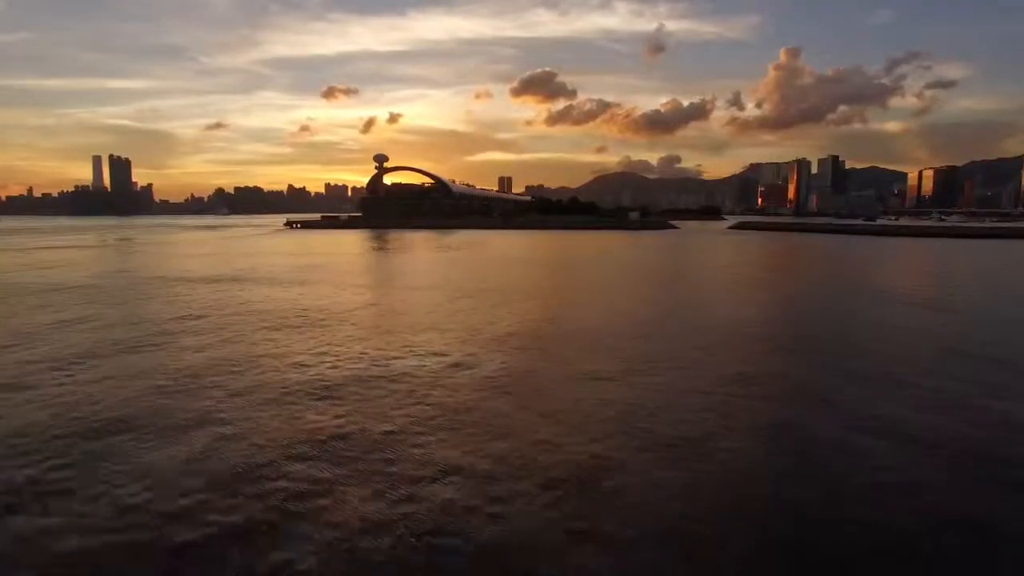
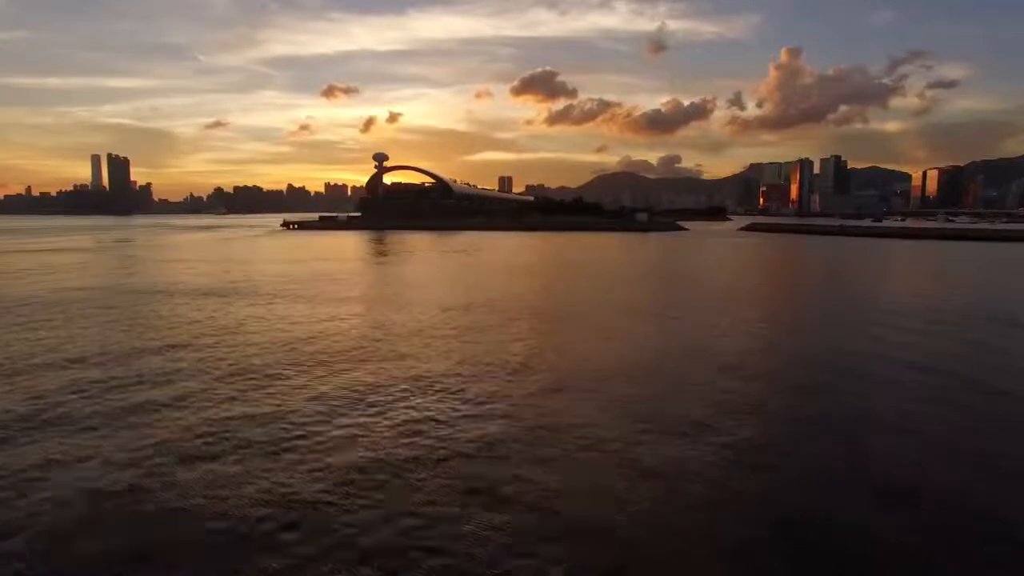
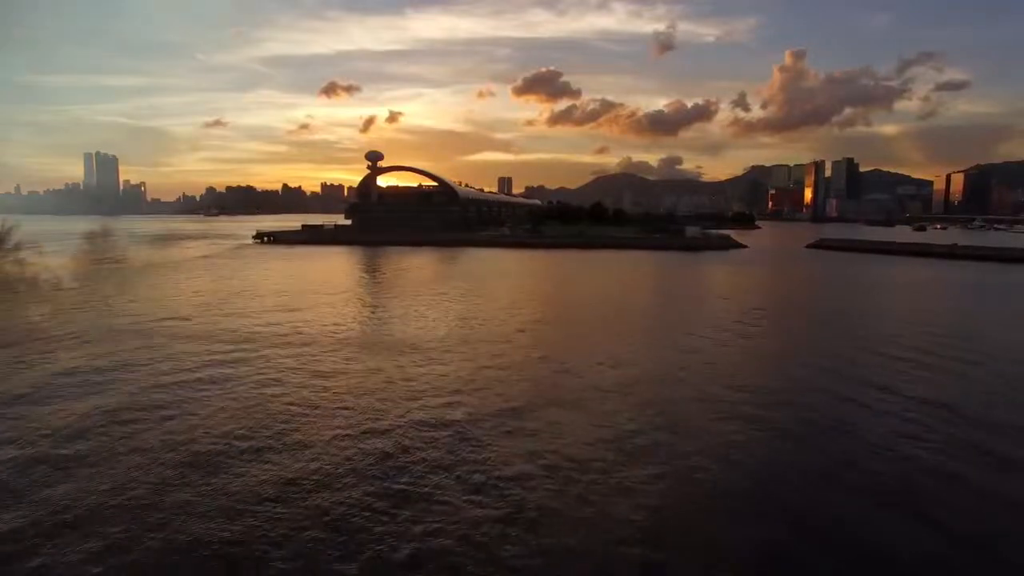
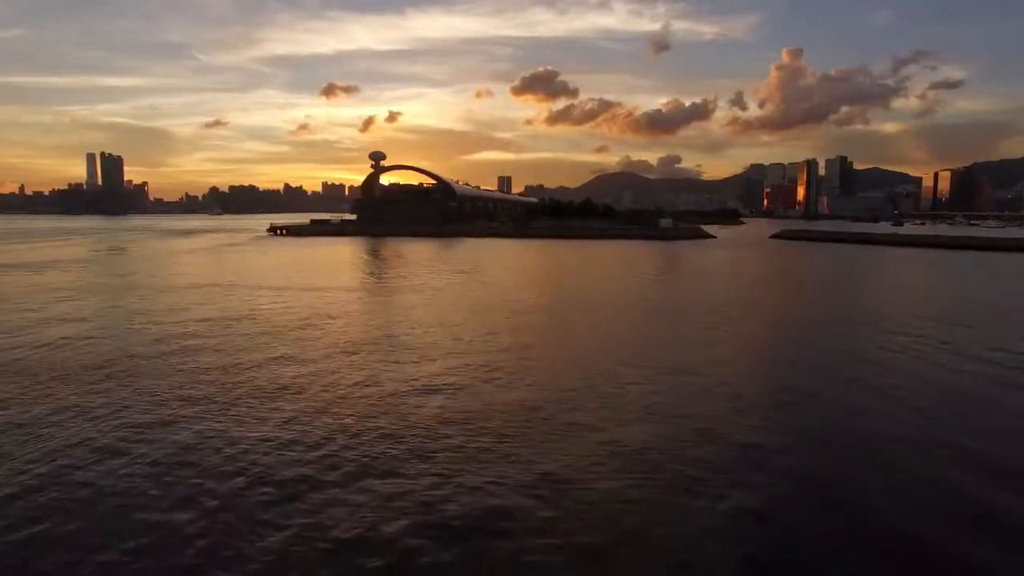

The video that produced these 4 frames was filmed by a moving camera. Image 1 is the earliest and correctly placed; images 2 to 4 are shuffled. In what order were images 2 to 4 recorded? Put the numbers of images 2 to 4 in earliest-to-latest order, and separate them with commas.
2, 4, 3
